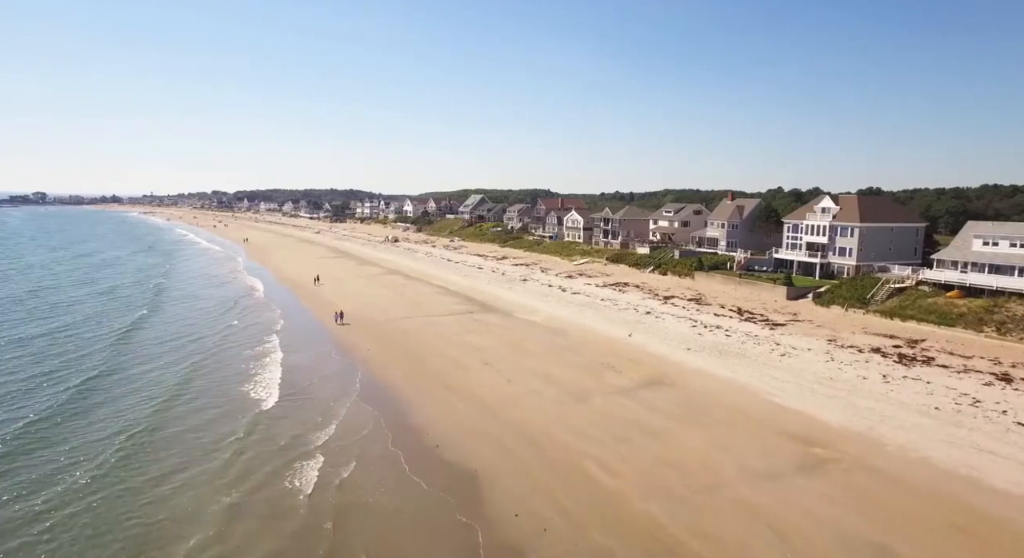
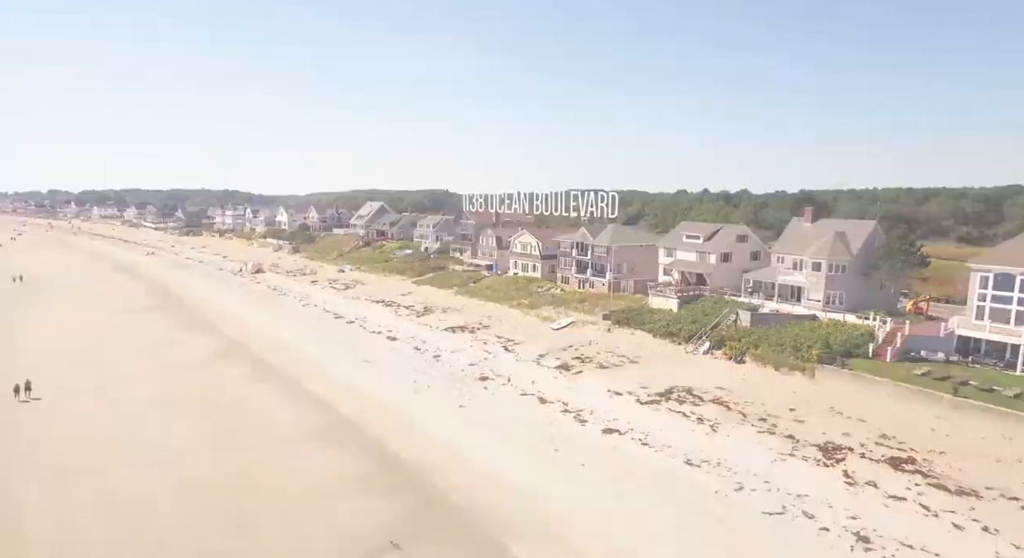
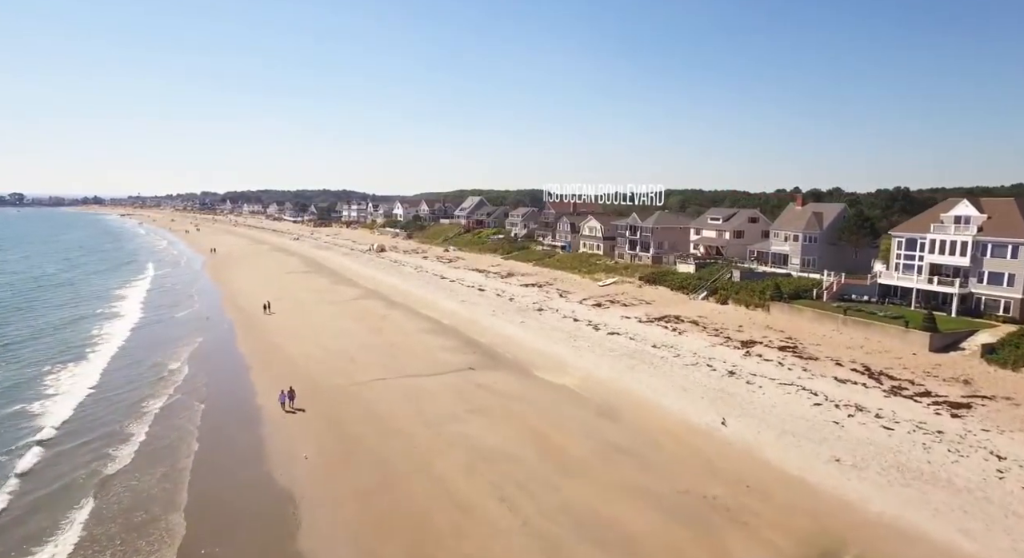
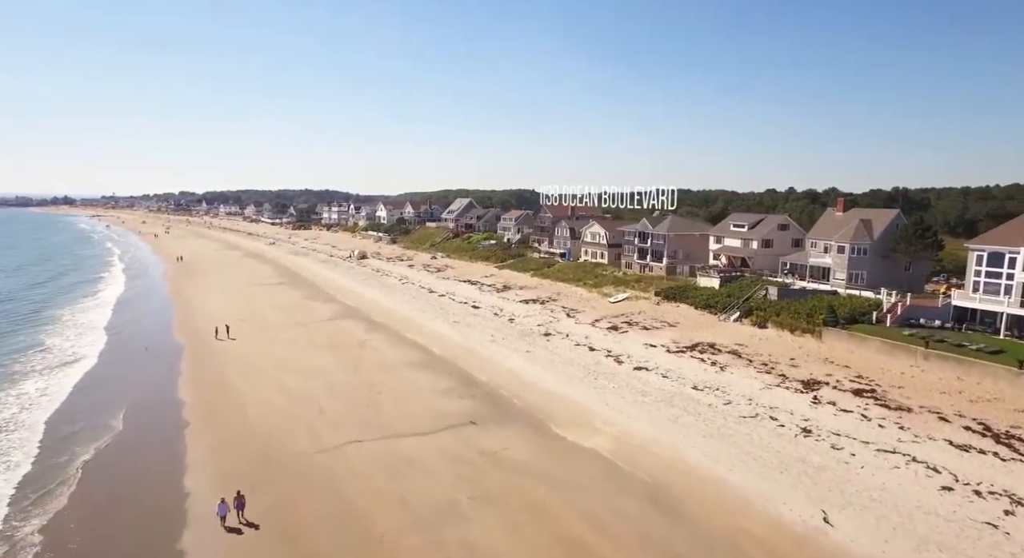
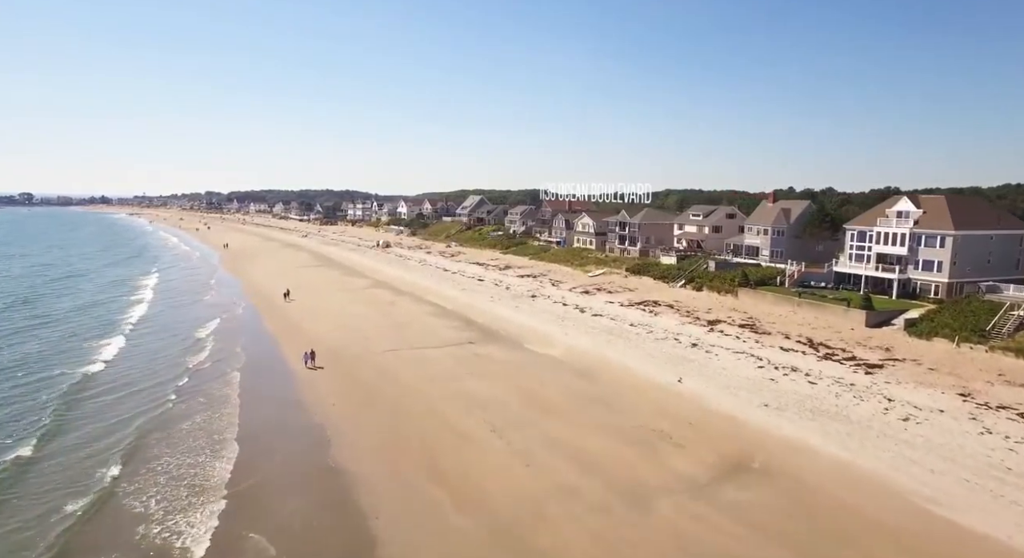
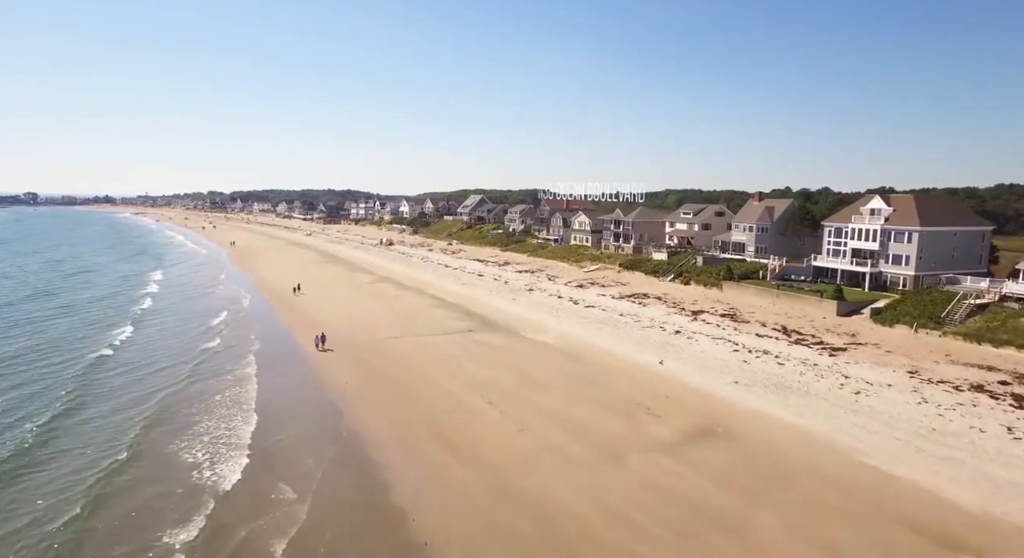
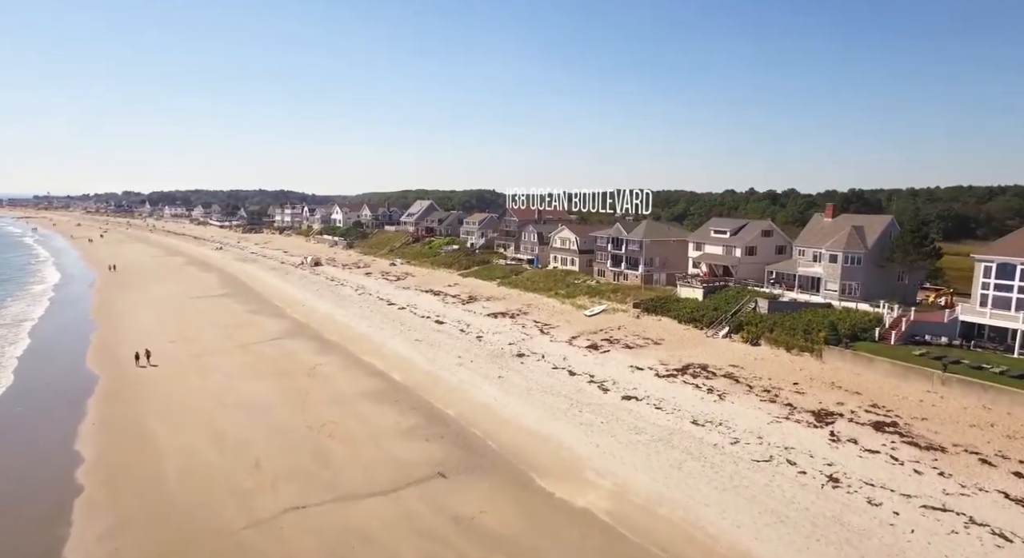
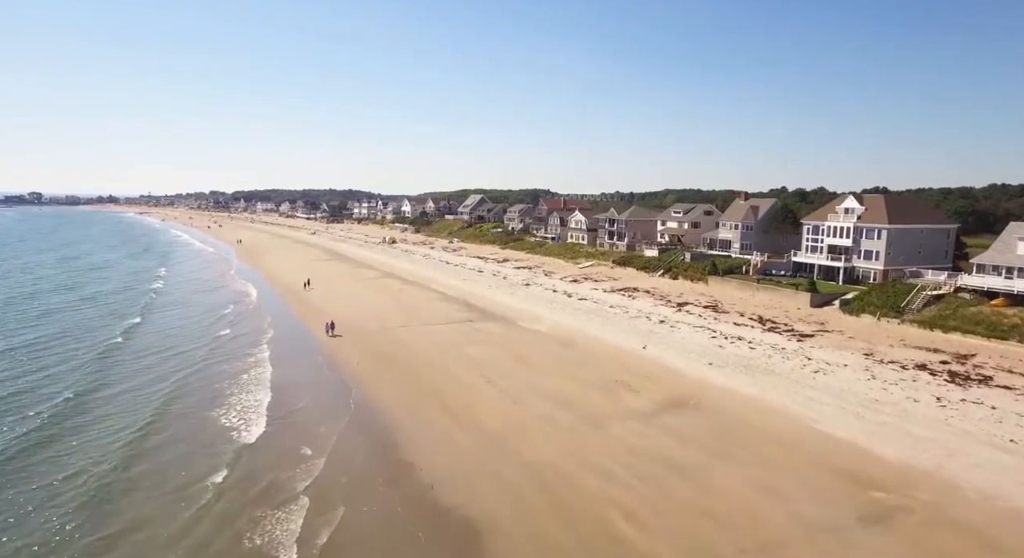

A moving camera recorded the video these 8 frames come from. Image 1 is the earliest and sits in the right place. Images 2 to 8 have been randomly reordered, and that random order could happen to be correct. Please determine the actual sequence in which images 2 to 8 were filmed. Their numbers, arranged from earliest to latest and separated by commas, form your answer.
8, 6, 5, 3, 4, 7, 2
